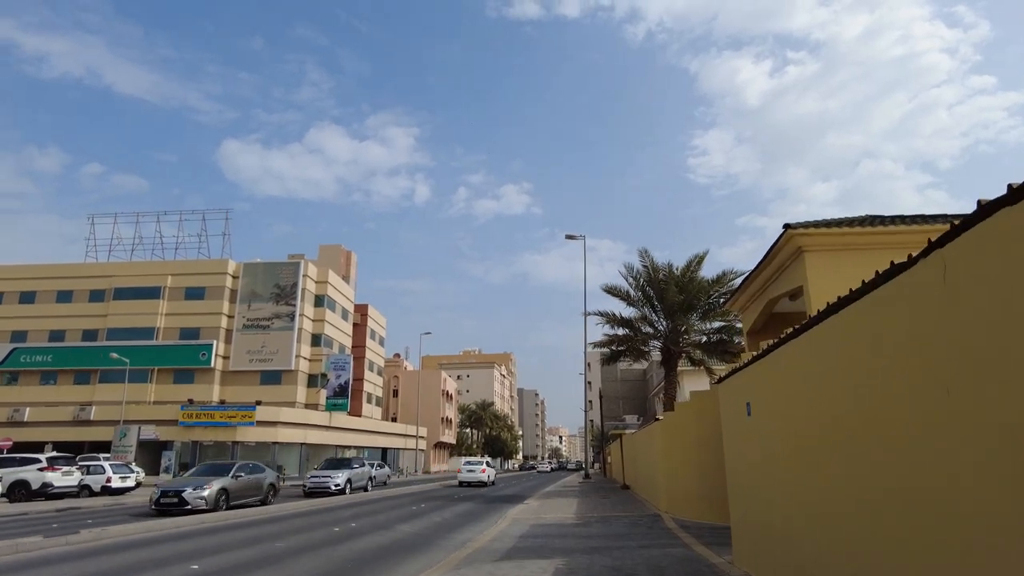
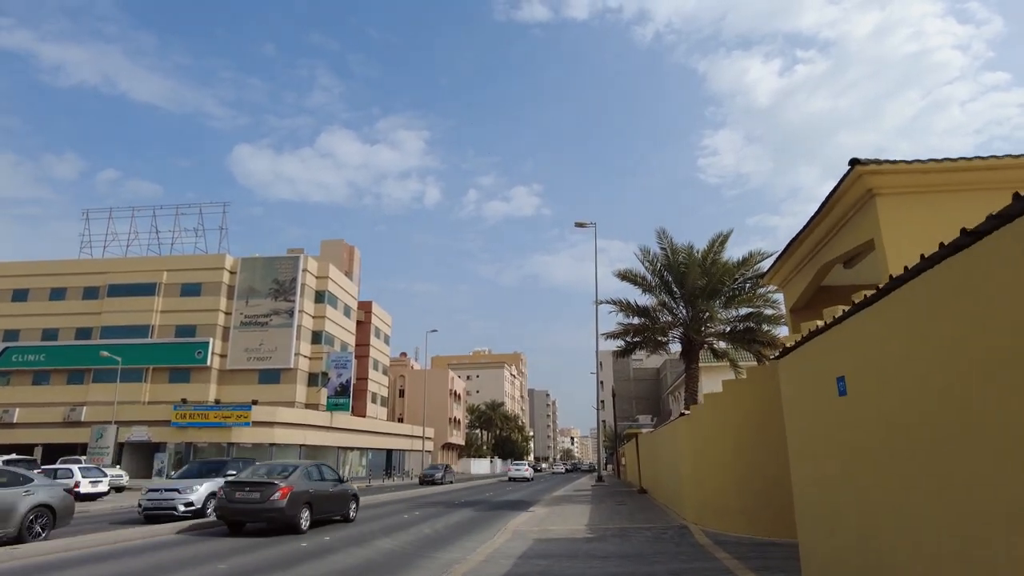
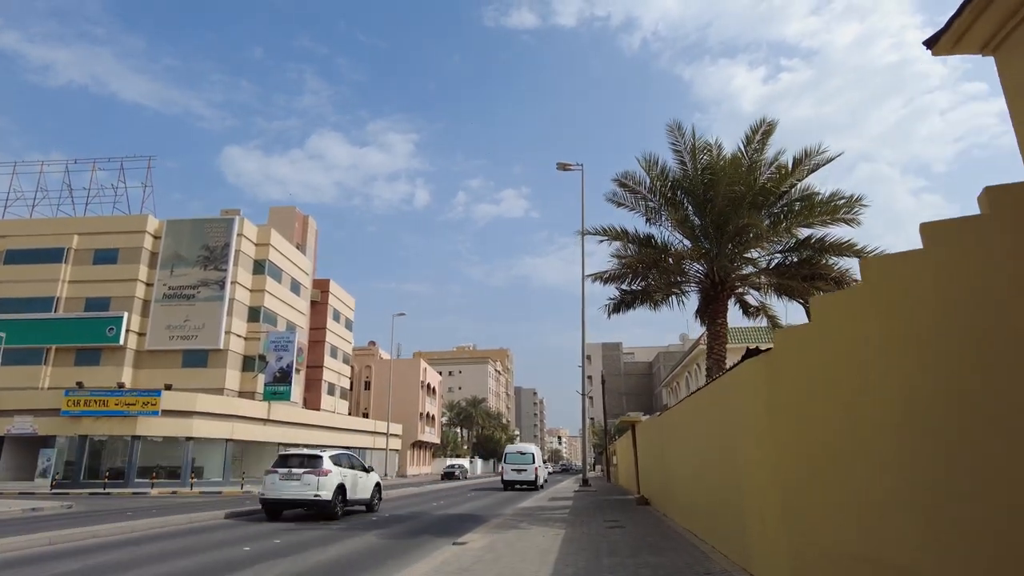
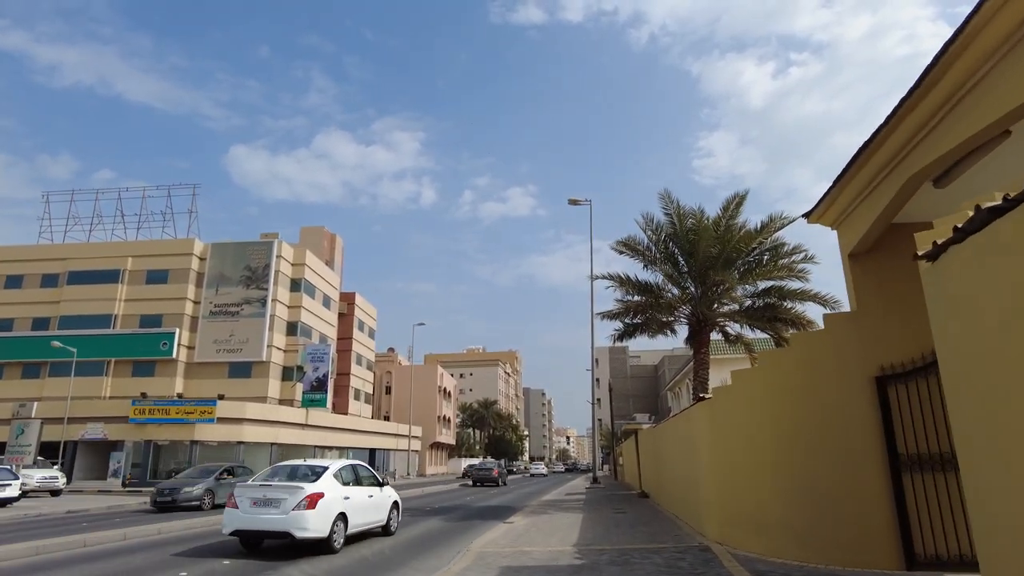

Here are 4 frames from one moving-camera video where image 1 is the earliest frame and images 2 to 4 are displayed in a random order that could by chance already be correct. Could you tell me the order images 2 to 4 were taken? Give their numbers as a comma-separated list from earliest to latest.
2, 4, 3
